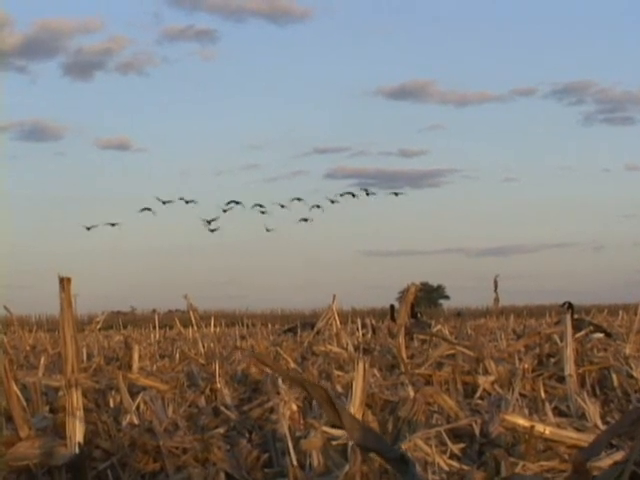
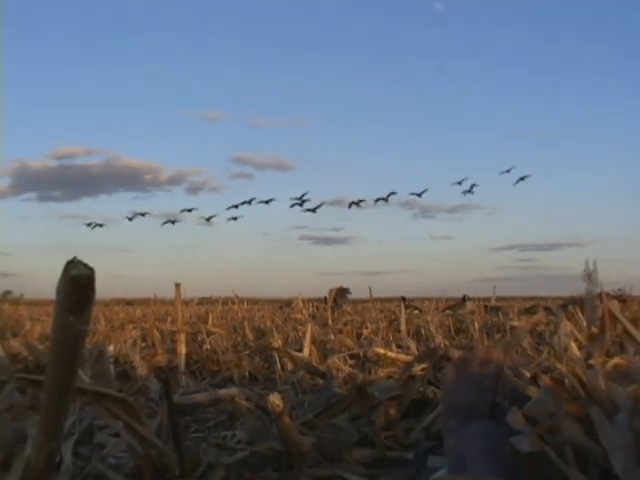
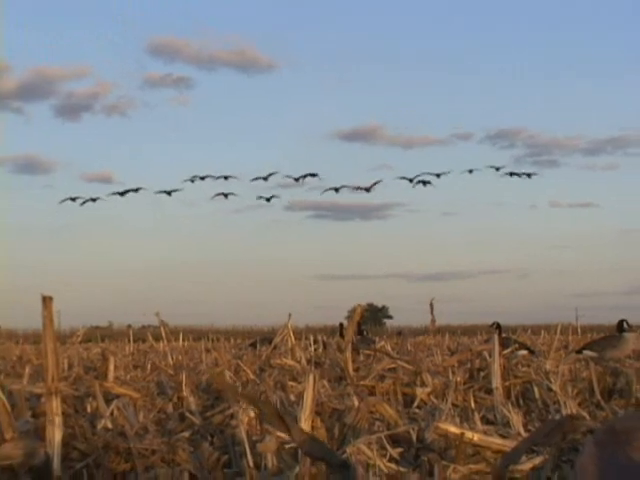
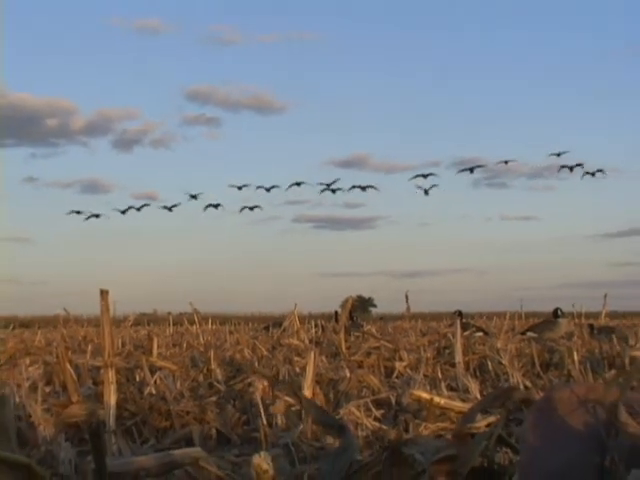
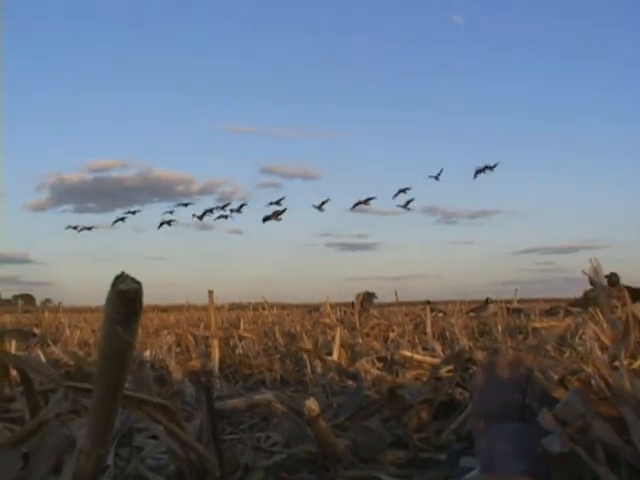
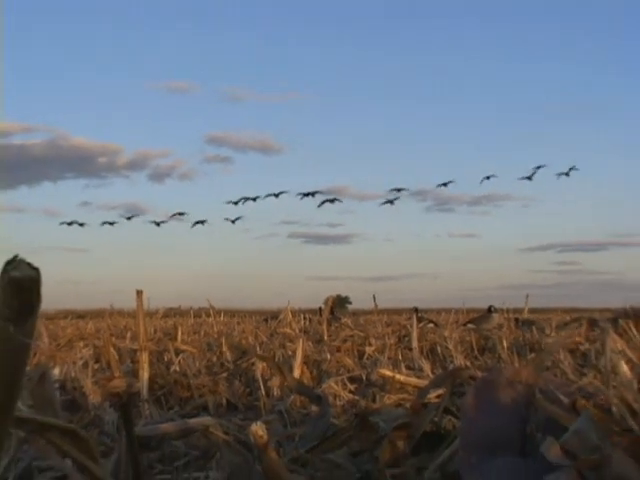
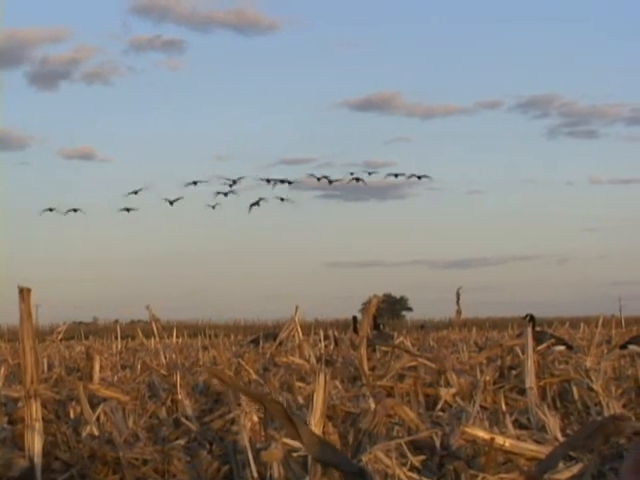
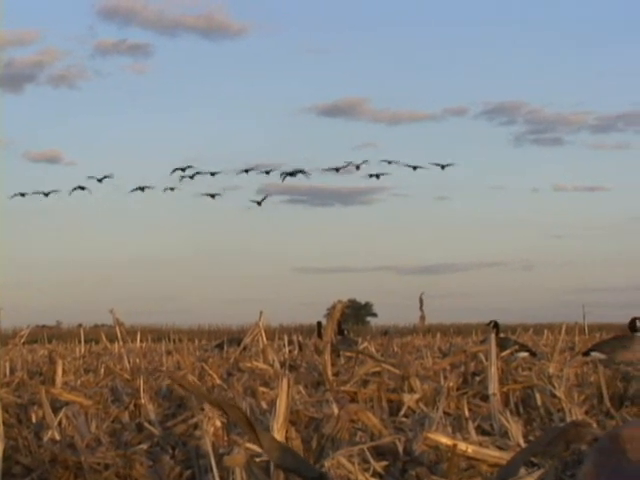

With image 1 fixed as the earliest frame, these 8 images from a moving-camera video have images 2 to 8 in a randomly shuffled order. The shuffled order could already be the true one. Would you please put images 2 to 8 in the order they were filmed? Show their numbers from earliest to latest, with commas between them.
7, 8, 3, 4, 6, 2, 5
